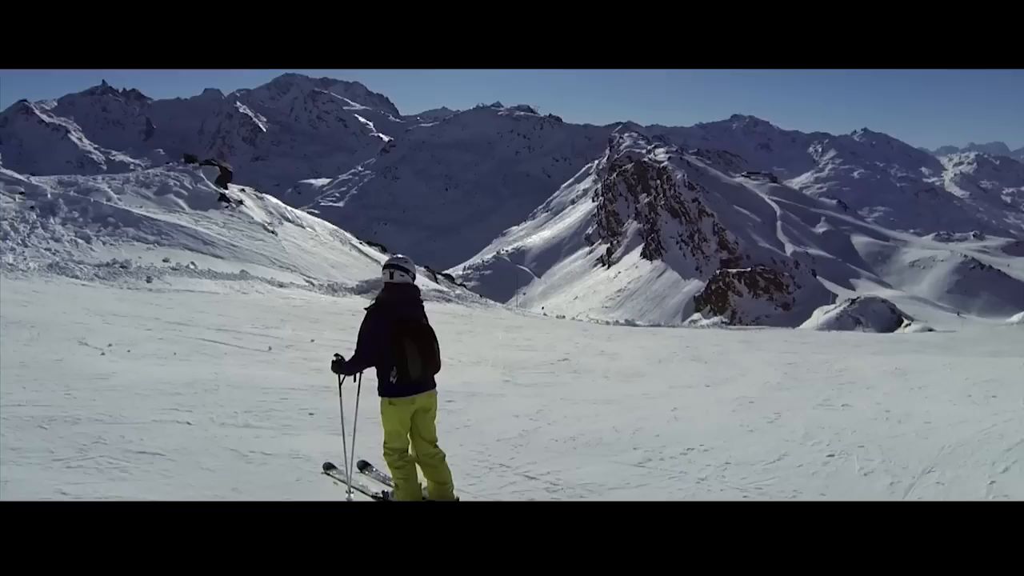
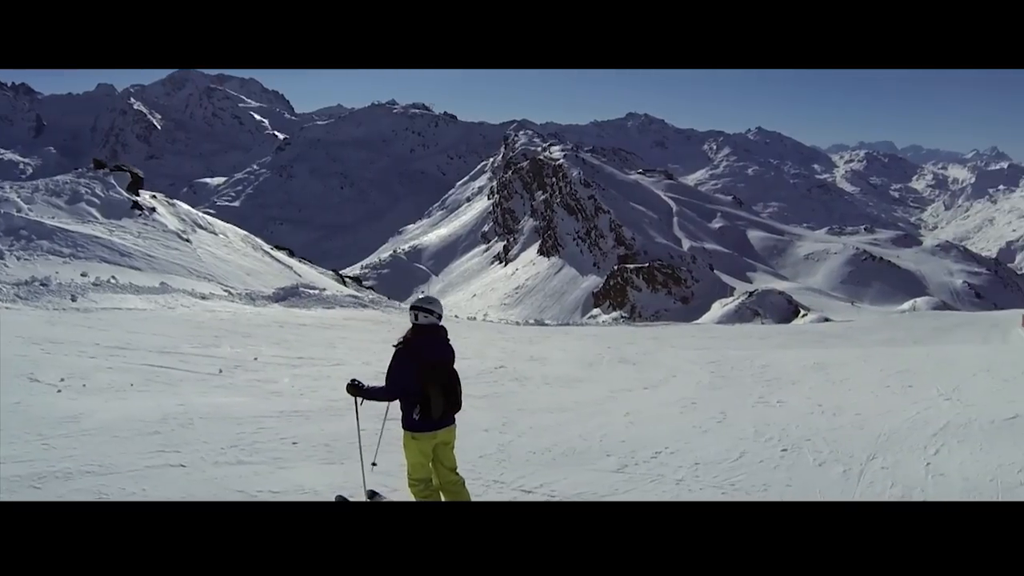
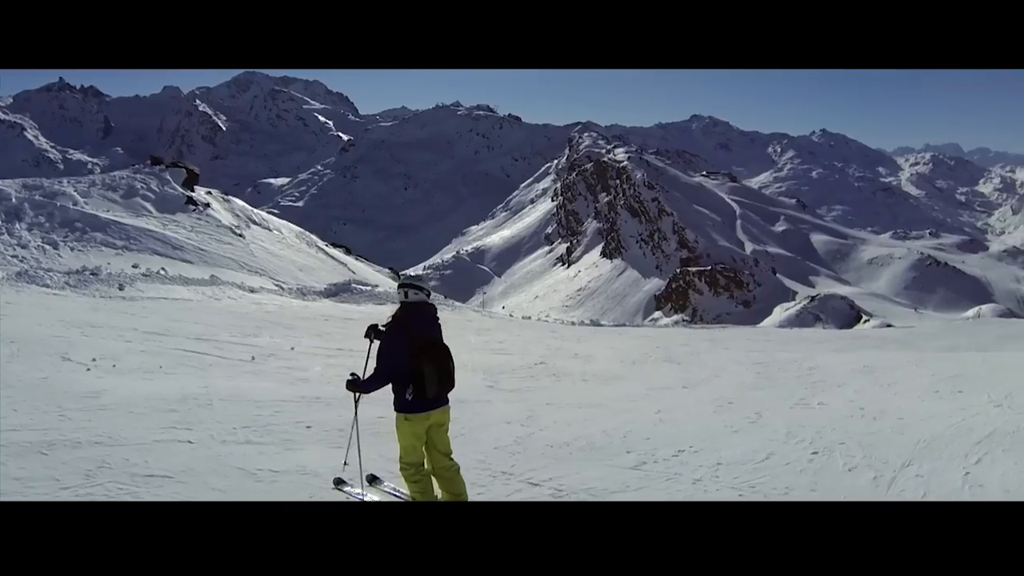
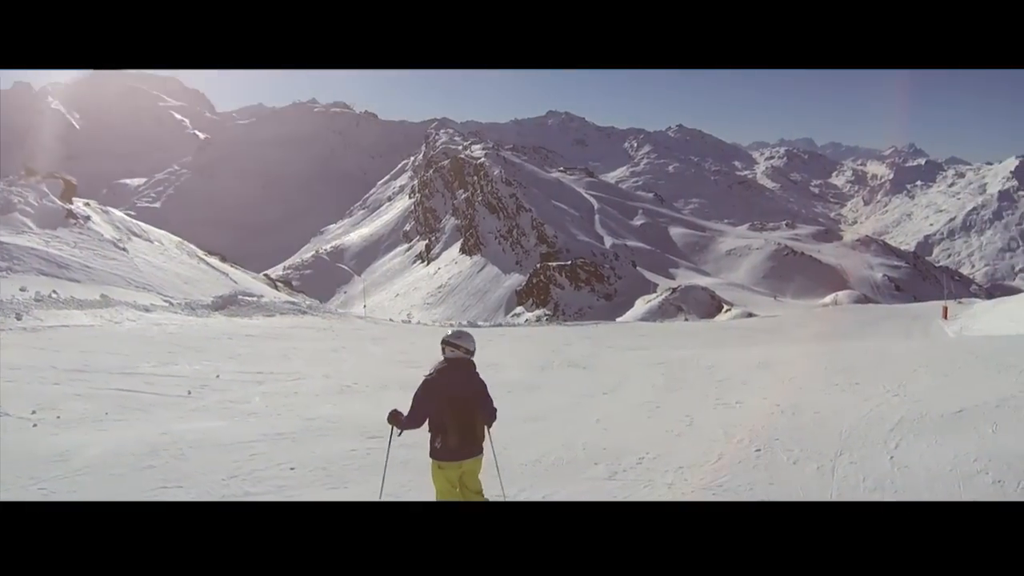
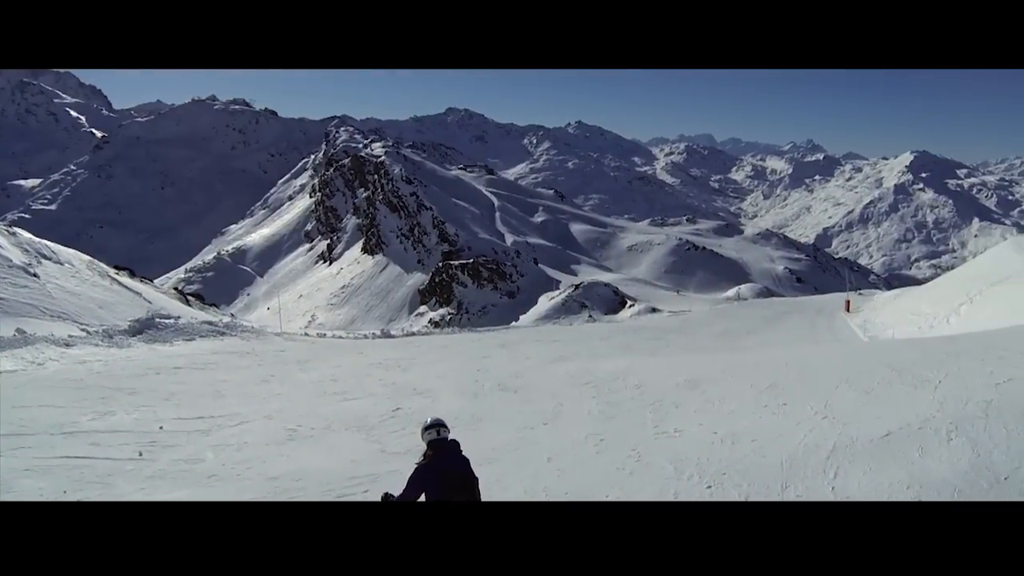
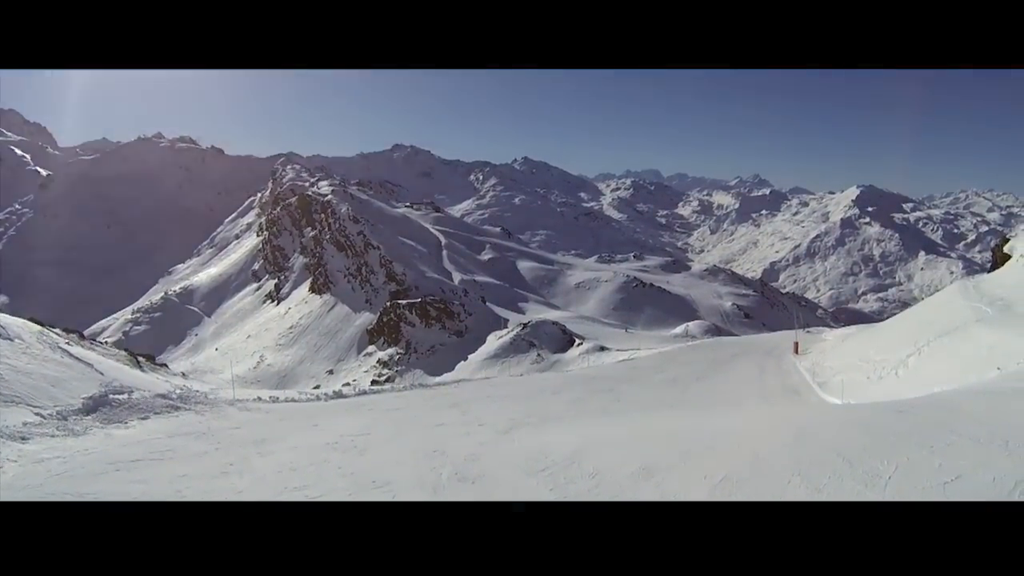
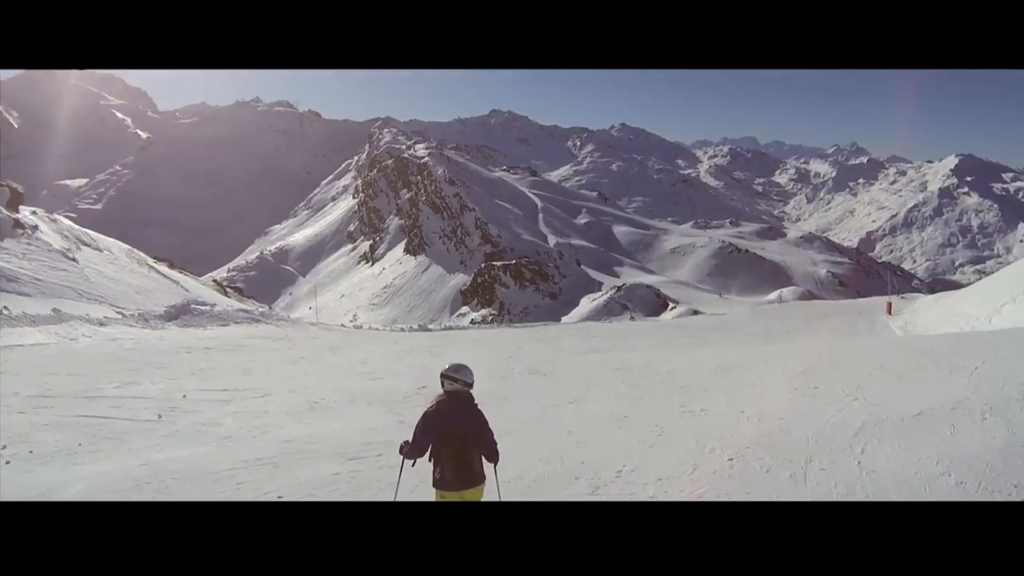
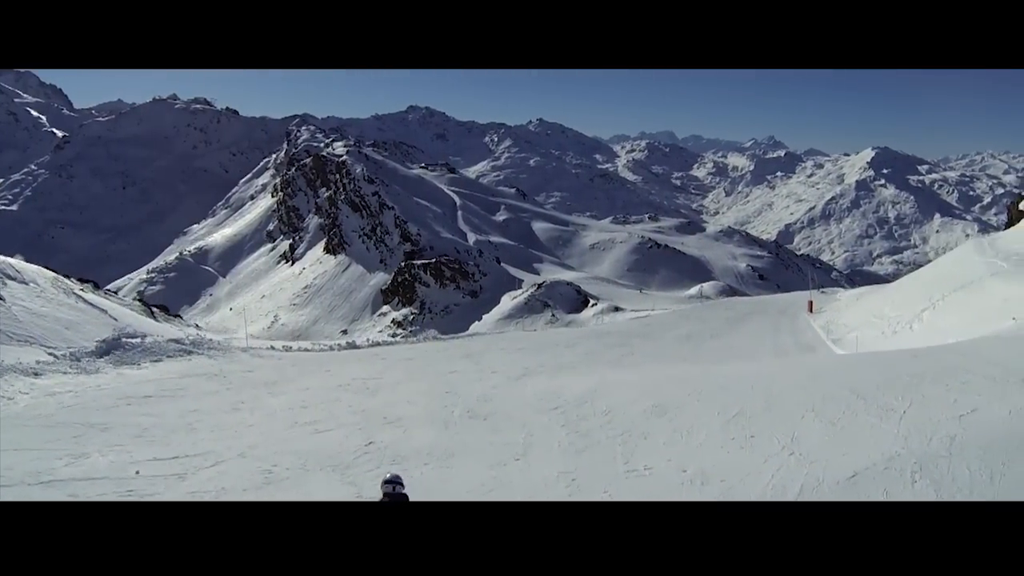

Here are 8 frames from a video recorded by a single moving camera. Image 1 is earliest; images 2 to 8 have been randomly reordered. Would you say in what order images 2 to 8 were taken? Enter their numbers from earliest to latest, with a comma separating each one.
3, 2, 4, 7, 5, 8, 6
